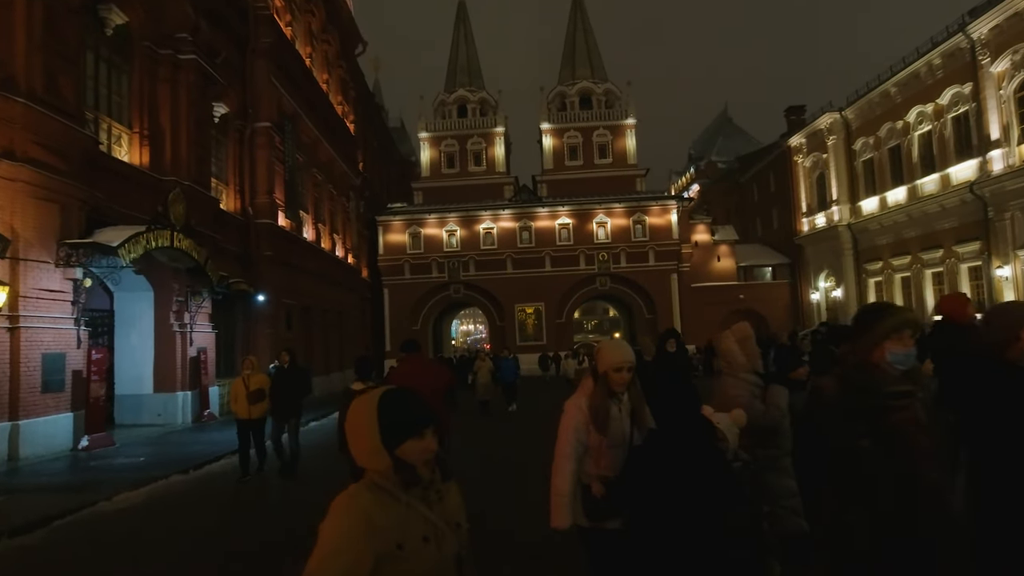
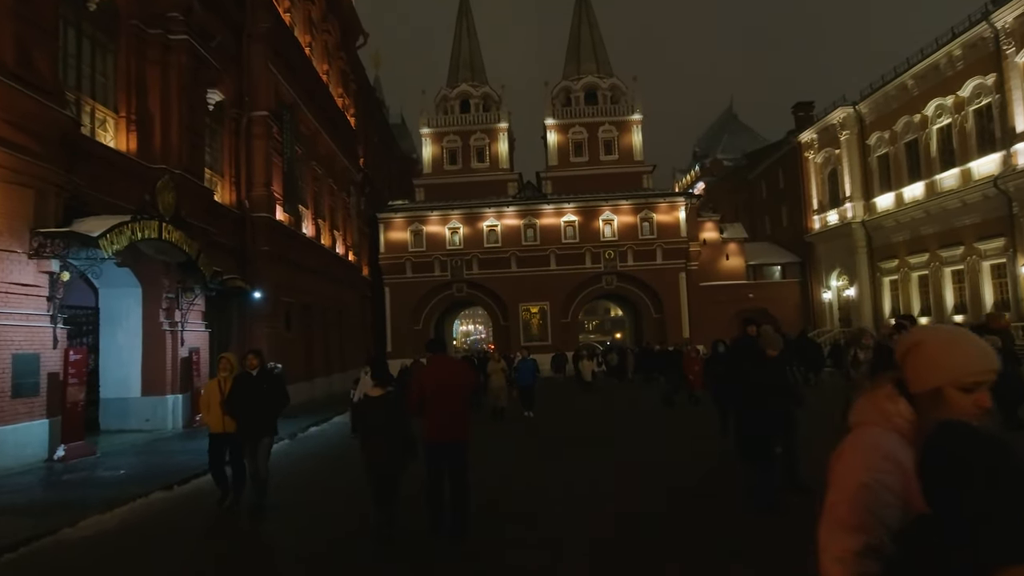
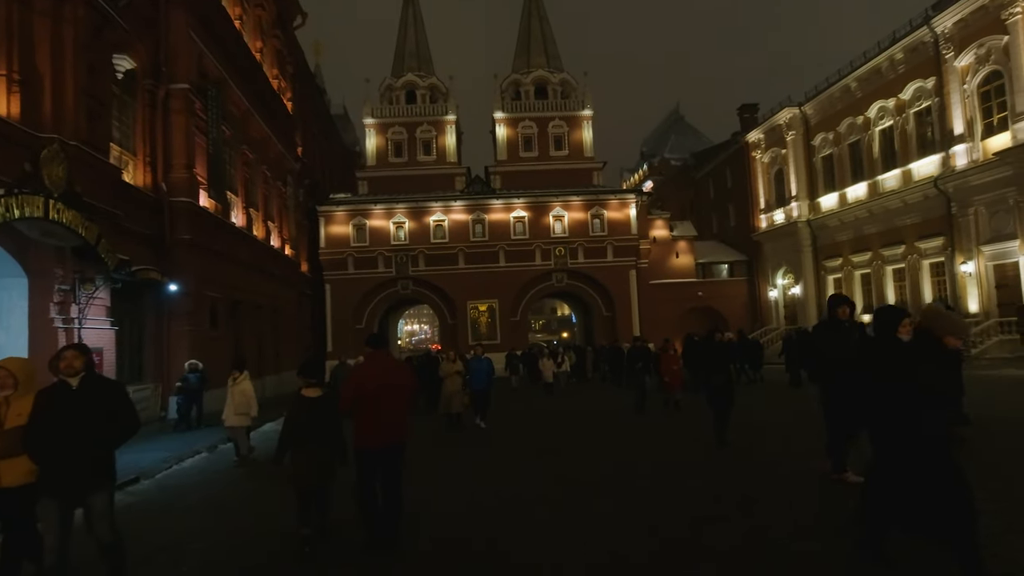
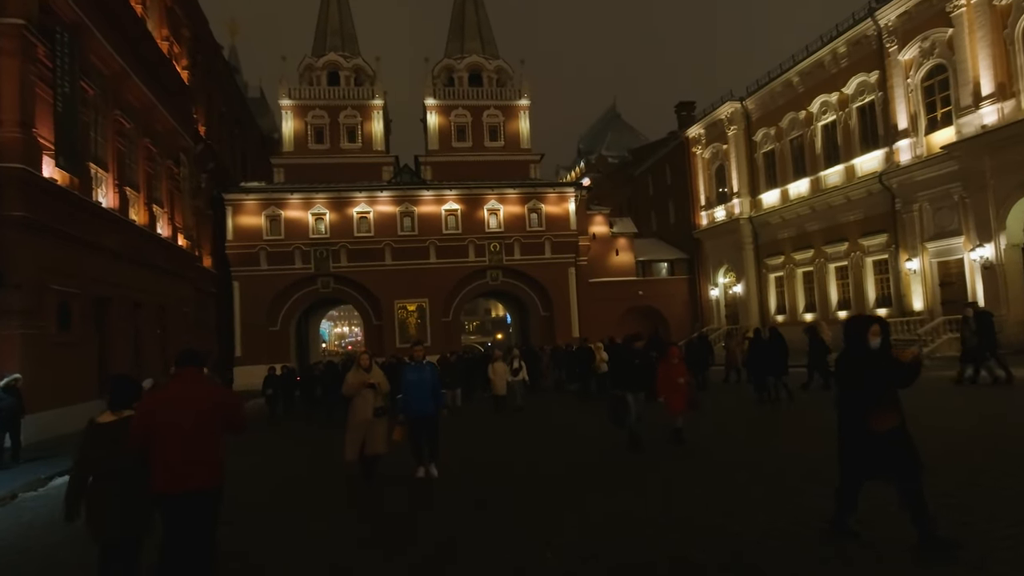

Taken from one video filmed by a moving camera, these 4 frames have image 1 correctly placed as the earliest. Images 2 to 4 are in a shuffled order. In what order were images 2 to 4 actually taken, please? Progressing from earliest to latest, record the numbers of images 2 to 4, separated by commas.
2, 3, 4
